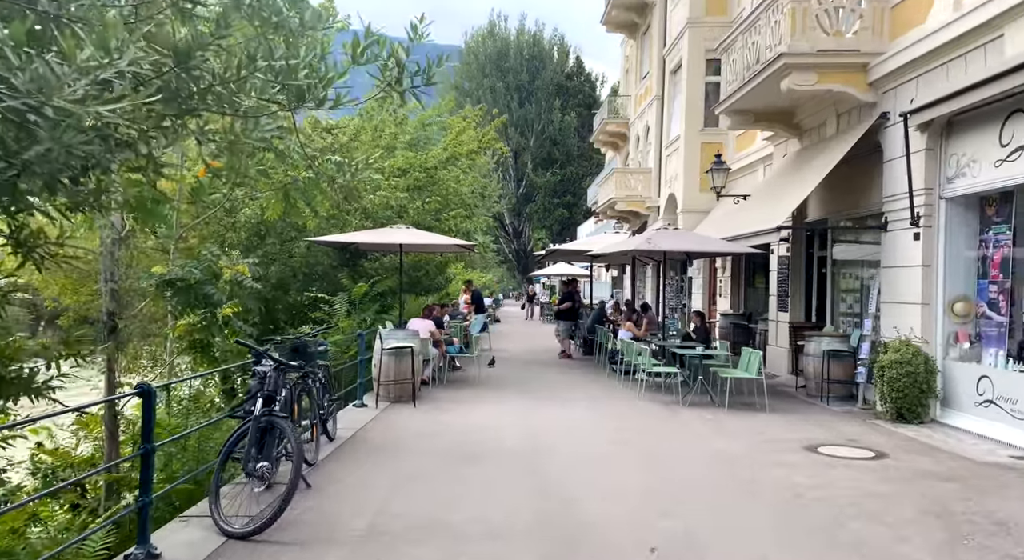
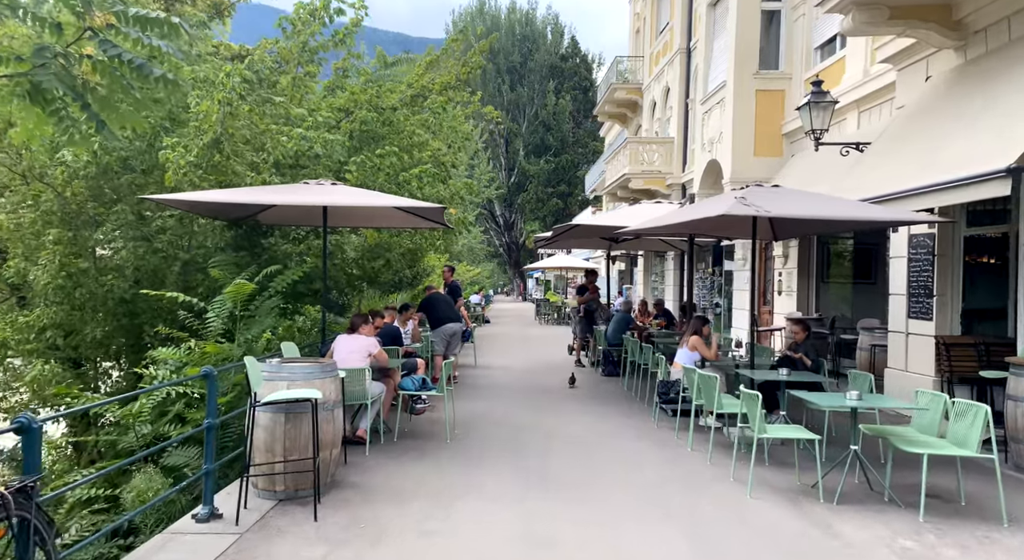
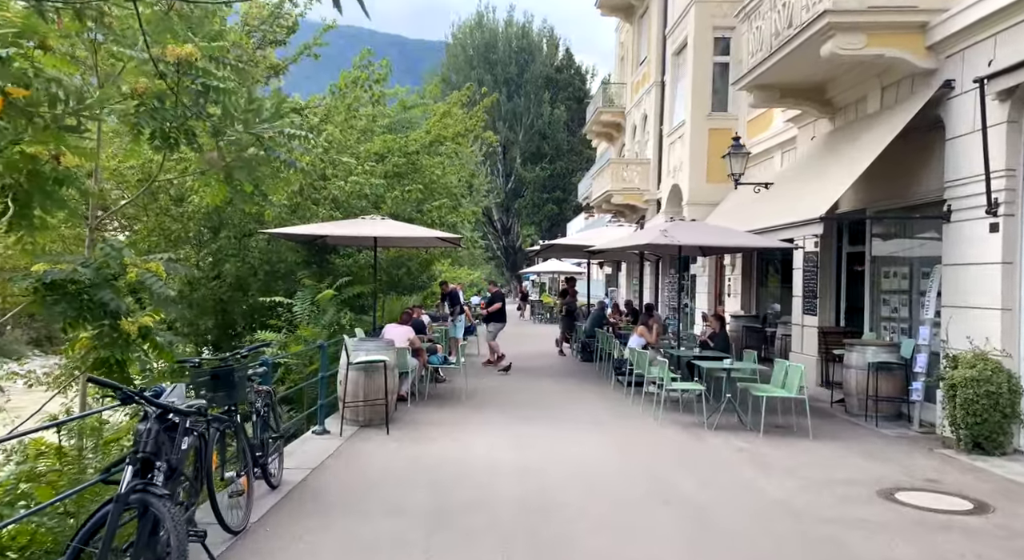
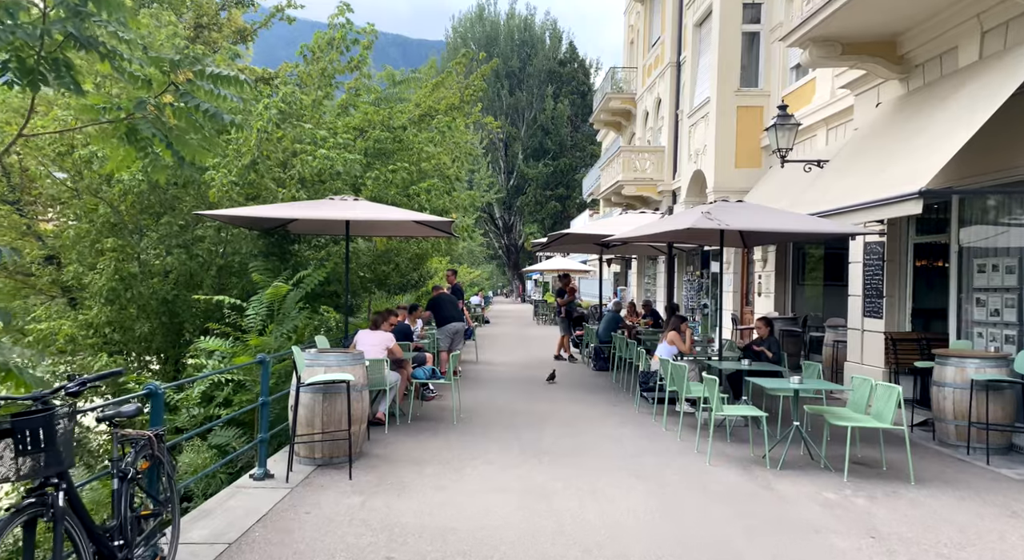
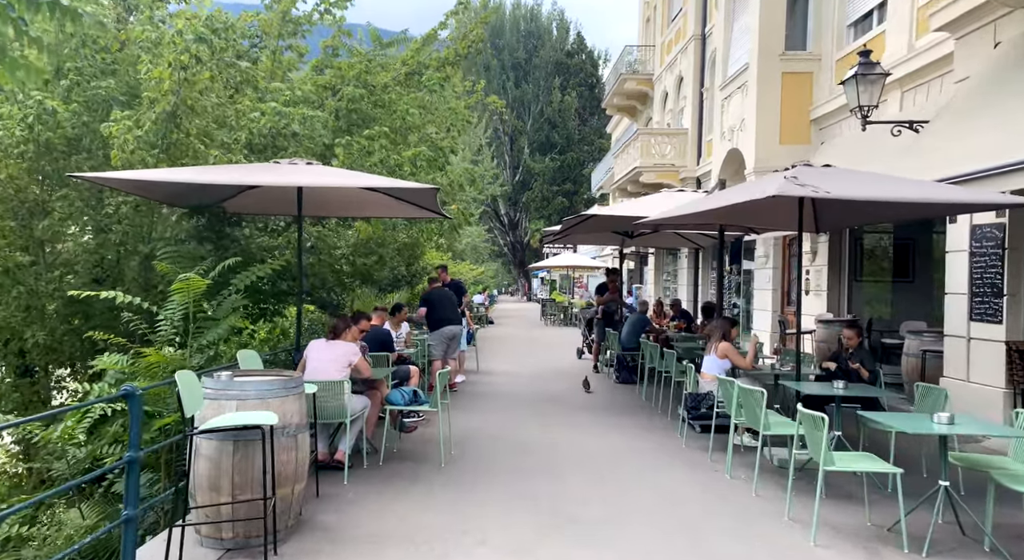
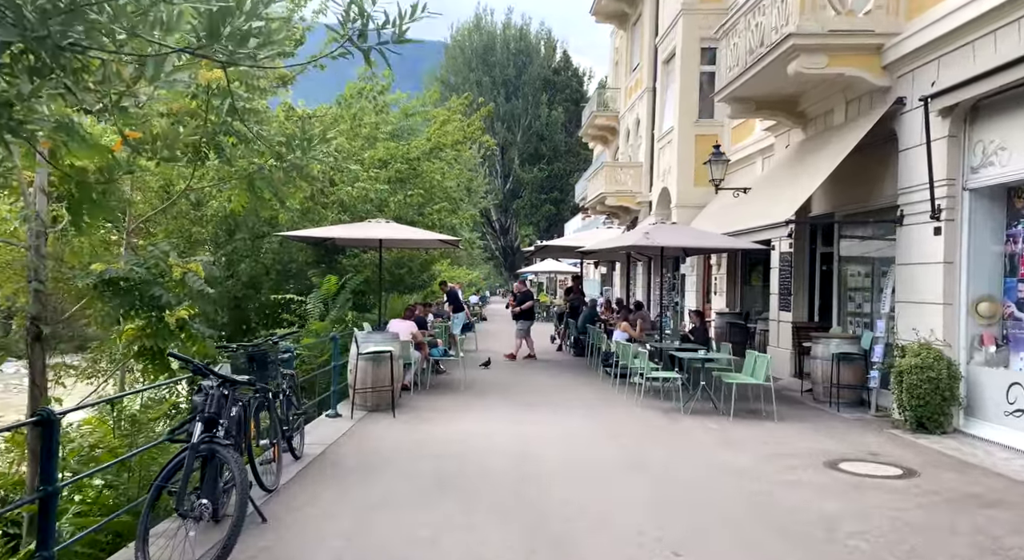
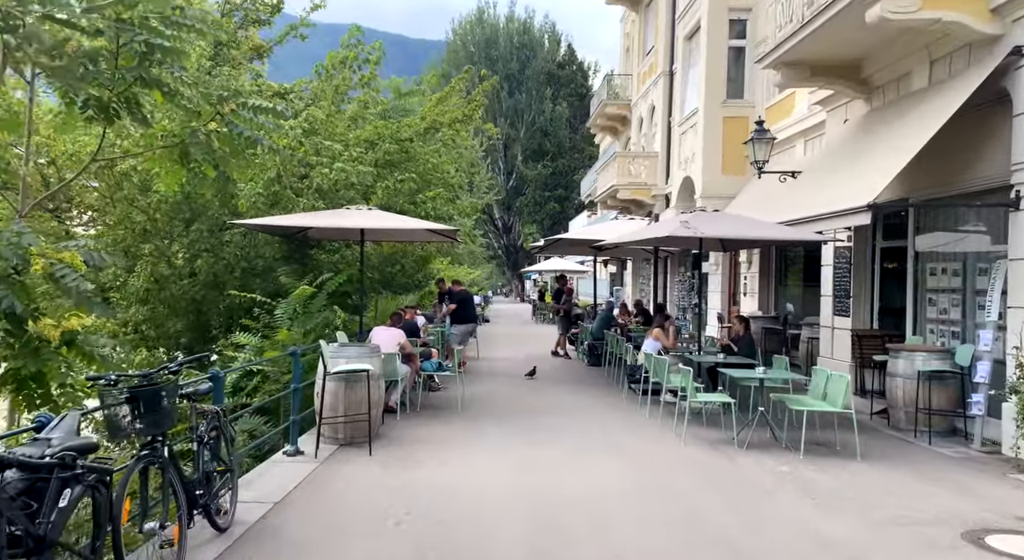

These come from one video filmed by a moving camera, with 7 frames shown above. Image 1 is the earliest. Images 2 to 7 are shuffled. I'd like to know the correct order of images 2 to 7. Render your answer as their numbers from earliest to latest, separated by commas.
6, 3, 7, 4, 2, 5
